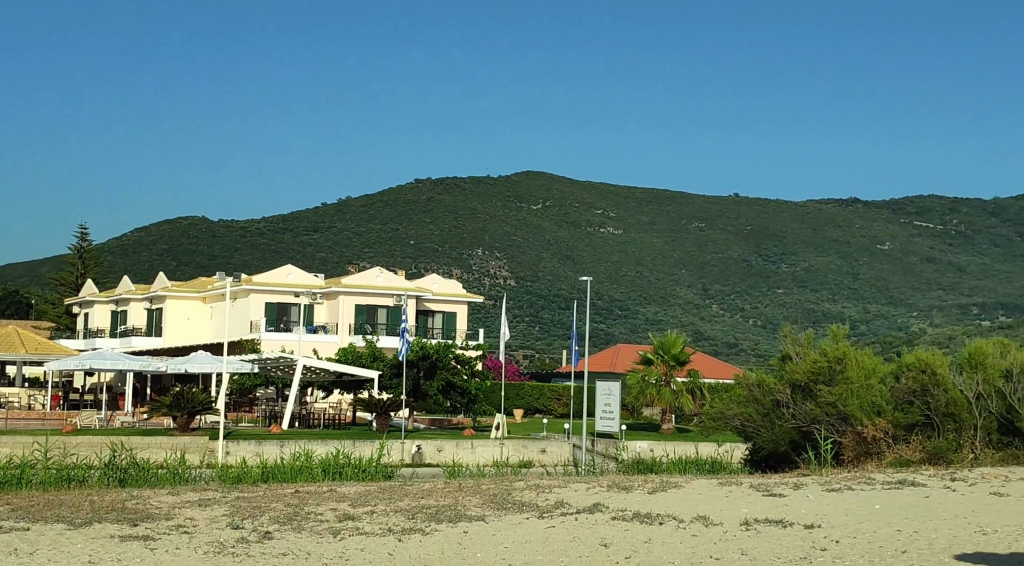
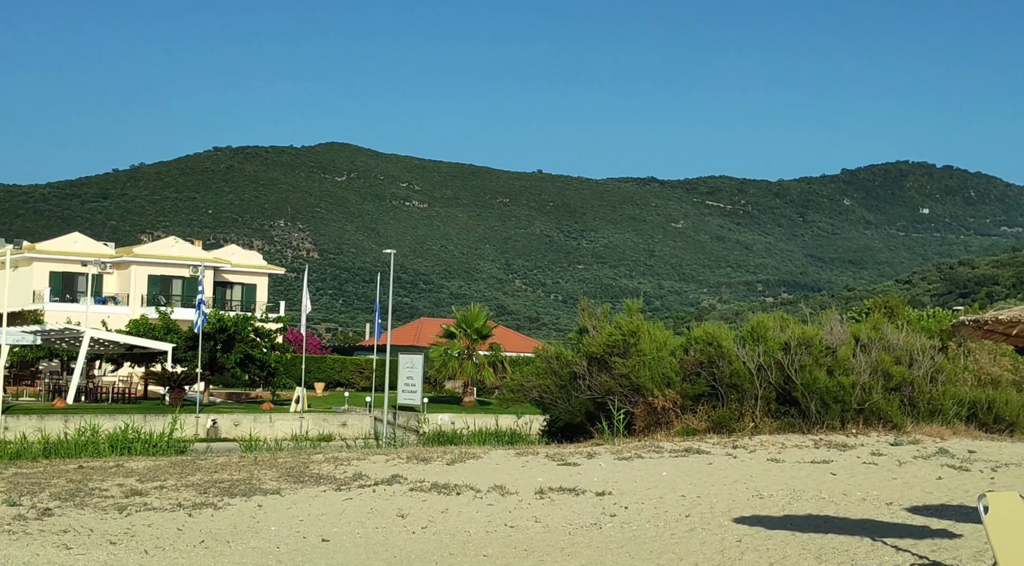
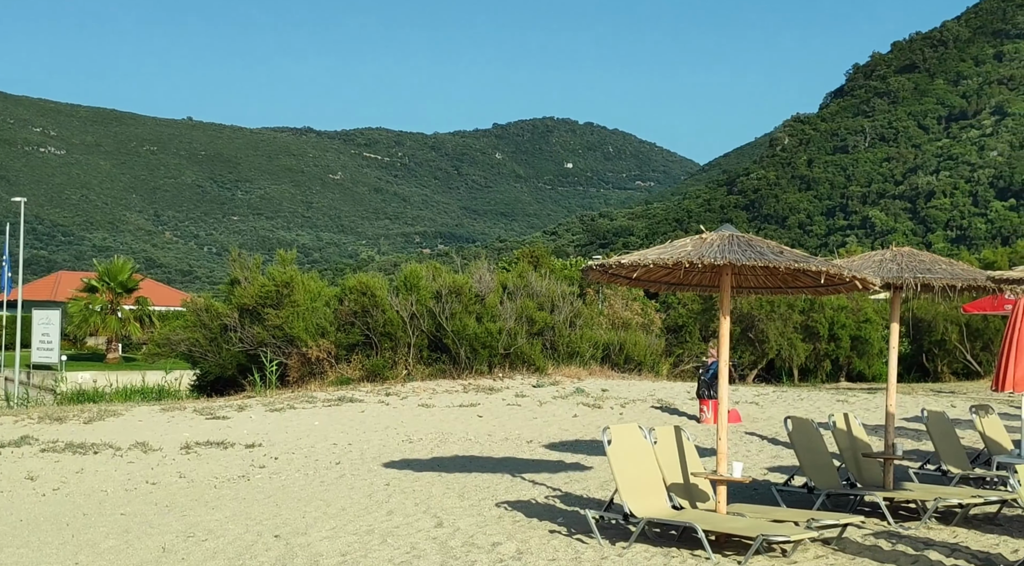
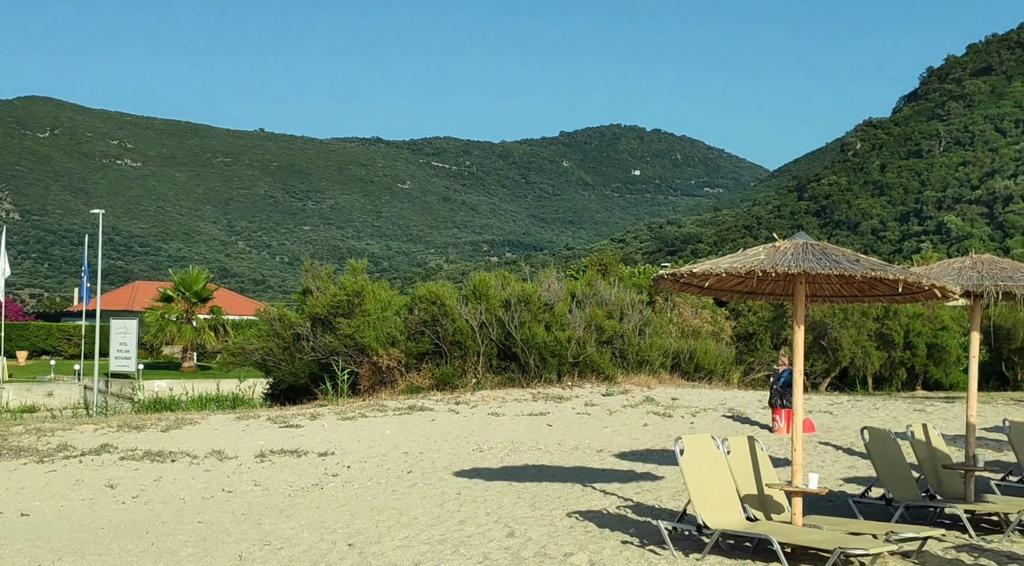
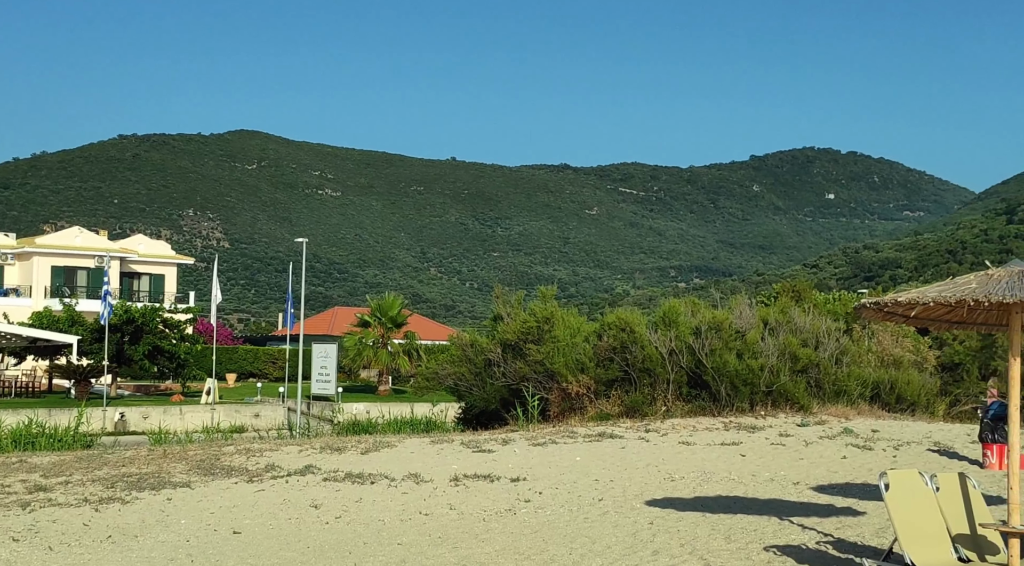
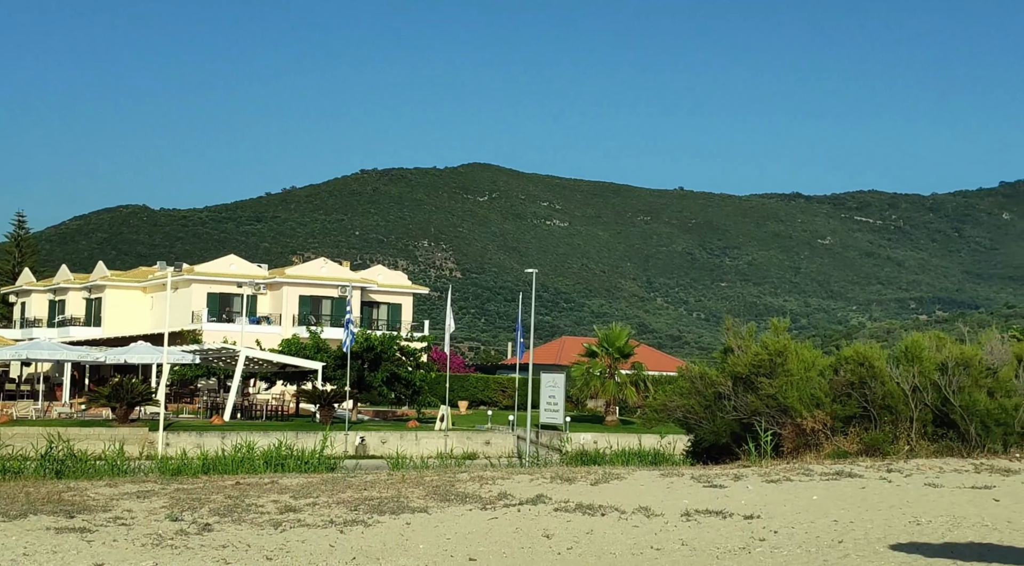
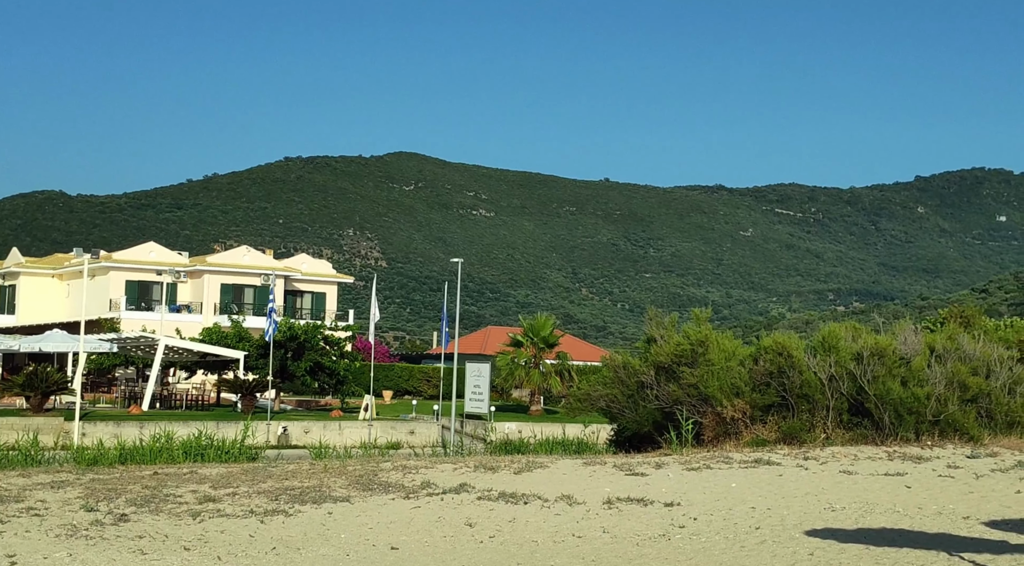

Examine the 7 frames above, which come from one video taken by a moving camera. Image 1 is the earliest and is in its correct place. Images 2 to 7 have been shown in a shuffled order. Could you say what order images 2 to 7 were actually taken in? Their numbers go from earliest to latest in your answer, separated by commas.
6, 7, 2, 5, 4, 3
